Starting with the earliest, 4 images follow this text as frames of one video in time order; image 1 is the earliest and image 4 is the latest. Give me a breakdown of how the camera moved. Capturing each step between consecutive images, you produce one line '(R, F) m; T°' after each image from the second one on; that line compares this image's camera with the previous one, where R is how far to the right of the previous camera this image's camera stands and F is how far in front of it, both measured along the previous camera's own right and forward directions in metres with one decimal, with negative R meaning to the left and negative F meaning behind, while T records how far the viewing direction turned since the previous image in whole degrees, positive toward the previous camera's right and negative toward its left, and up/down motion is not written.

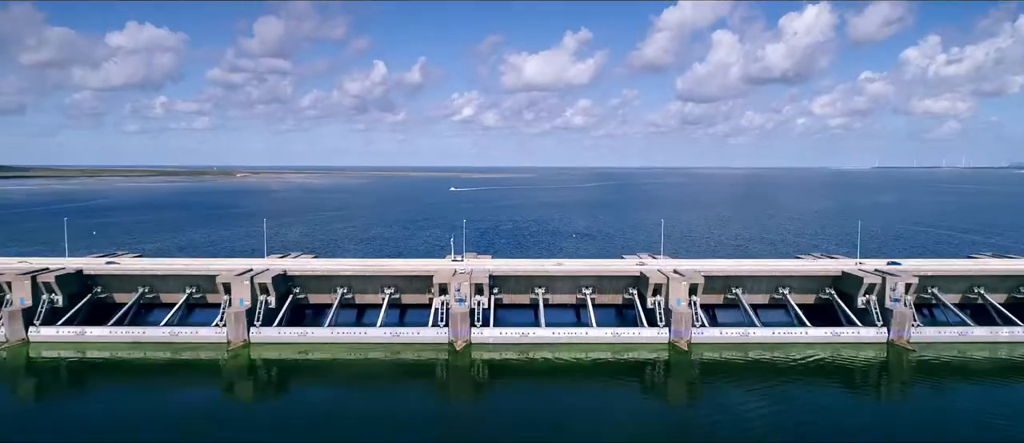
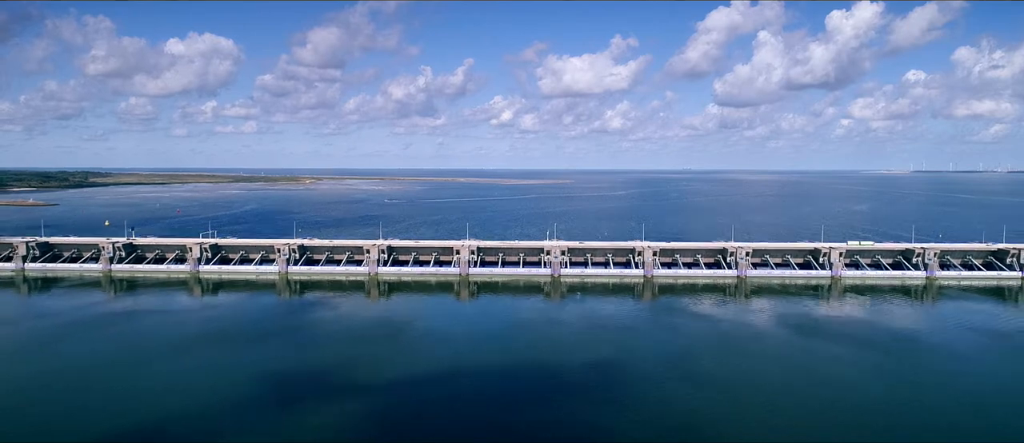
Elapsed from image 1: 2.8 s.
(-1.2, -13.1) m; -3°
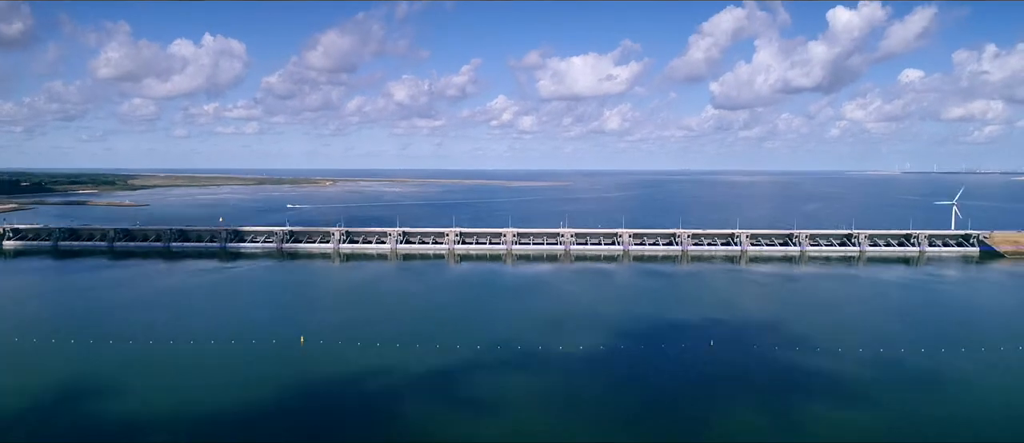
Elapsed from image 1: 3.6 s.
(-1.8, -13.1) m; 0°
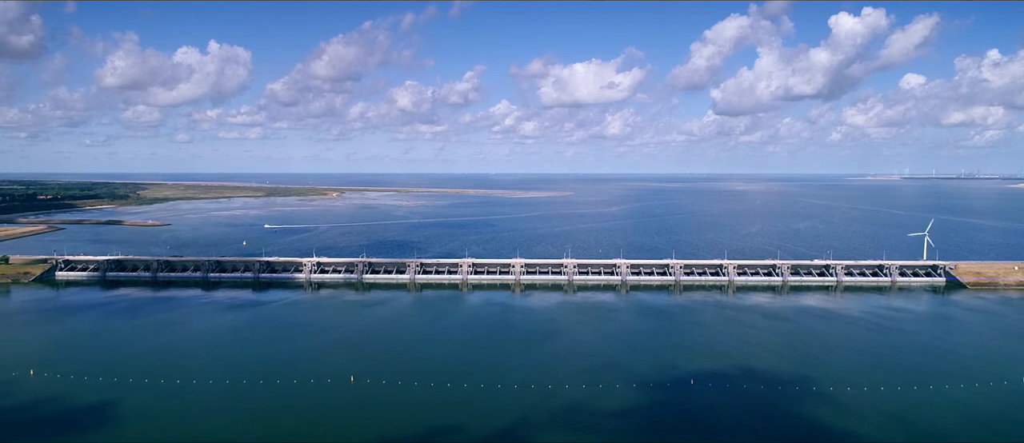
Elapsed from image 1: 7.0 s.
(-0.4, -3.5) m; 0°
